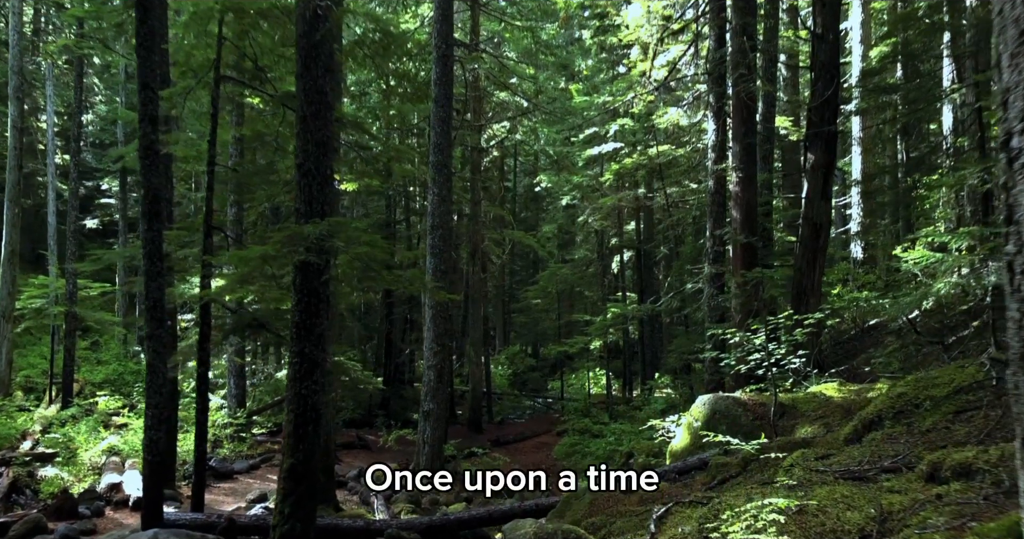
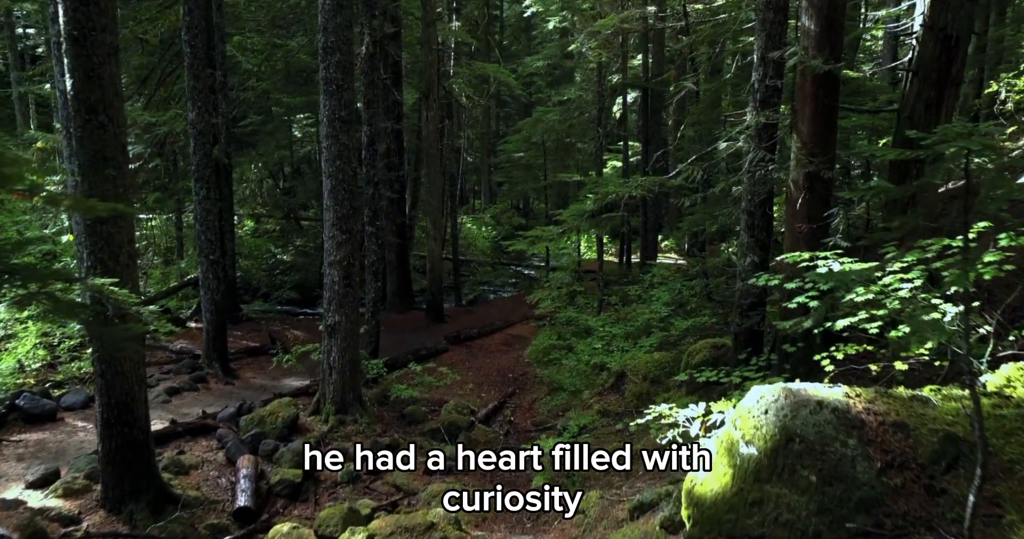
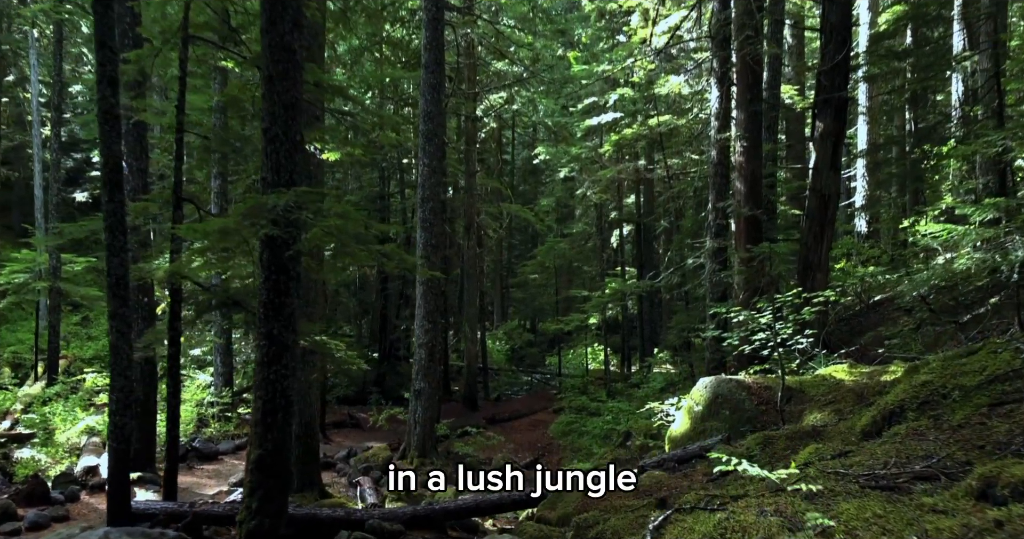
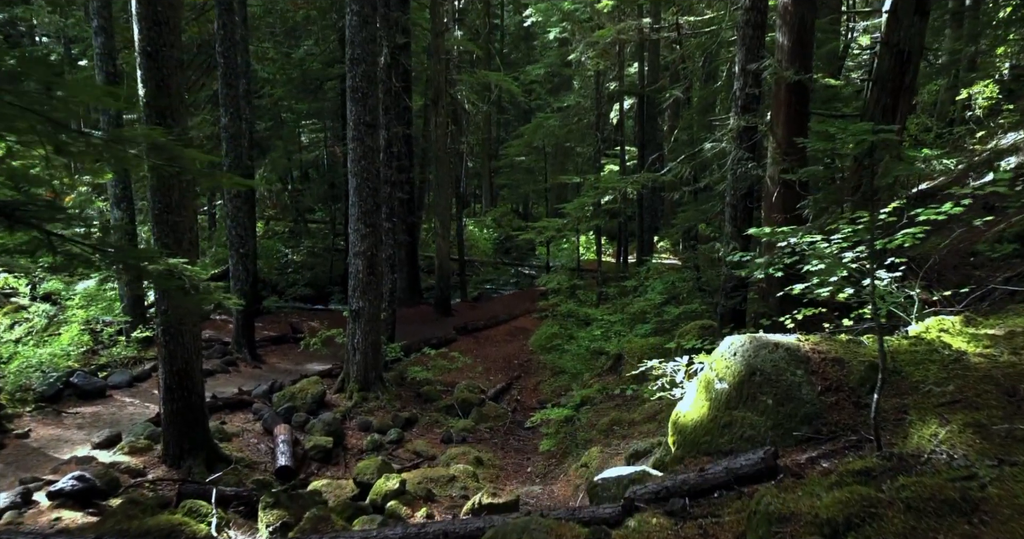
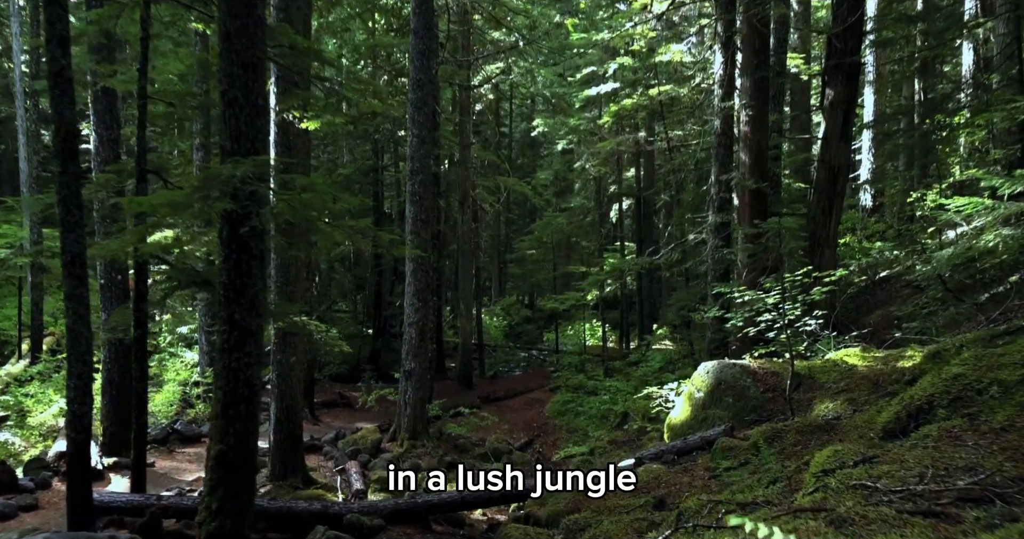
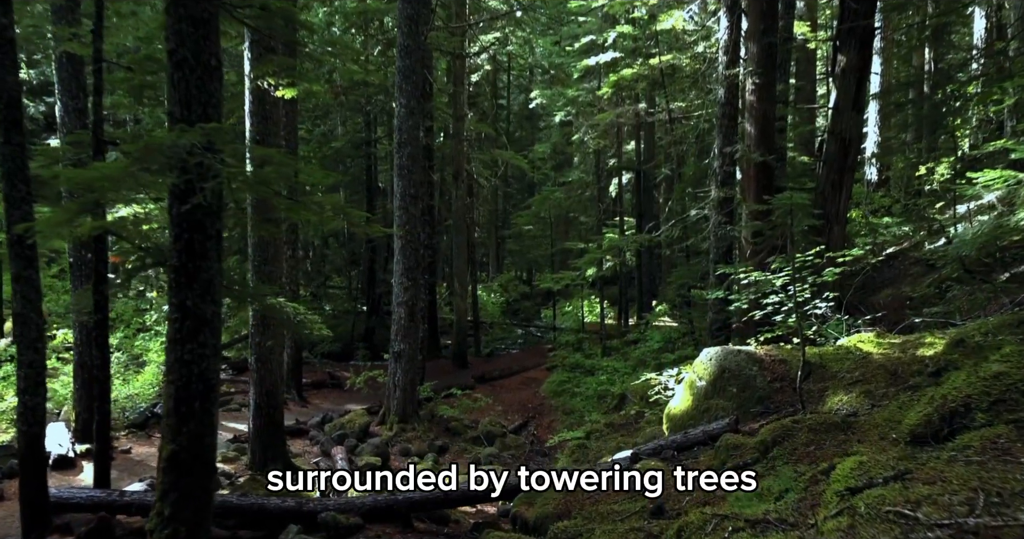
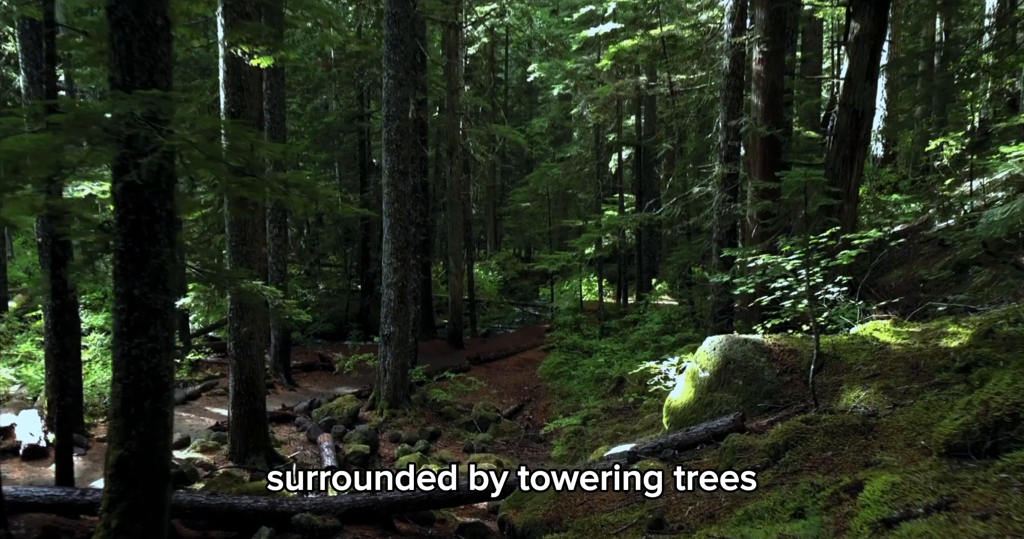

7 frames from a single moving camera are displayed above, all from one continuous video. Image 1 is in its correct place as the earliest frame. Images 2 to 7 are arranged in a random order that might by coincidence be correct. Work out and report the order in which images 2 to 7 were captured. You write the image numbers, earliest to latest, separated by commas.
3, 5, 6, 7, 4, 2
